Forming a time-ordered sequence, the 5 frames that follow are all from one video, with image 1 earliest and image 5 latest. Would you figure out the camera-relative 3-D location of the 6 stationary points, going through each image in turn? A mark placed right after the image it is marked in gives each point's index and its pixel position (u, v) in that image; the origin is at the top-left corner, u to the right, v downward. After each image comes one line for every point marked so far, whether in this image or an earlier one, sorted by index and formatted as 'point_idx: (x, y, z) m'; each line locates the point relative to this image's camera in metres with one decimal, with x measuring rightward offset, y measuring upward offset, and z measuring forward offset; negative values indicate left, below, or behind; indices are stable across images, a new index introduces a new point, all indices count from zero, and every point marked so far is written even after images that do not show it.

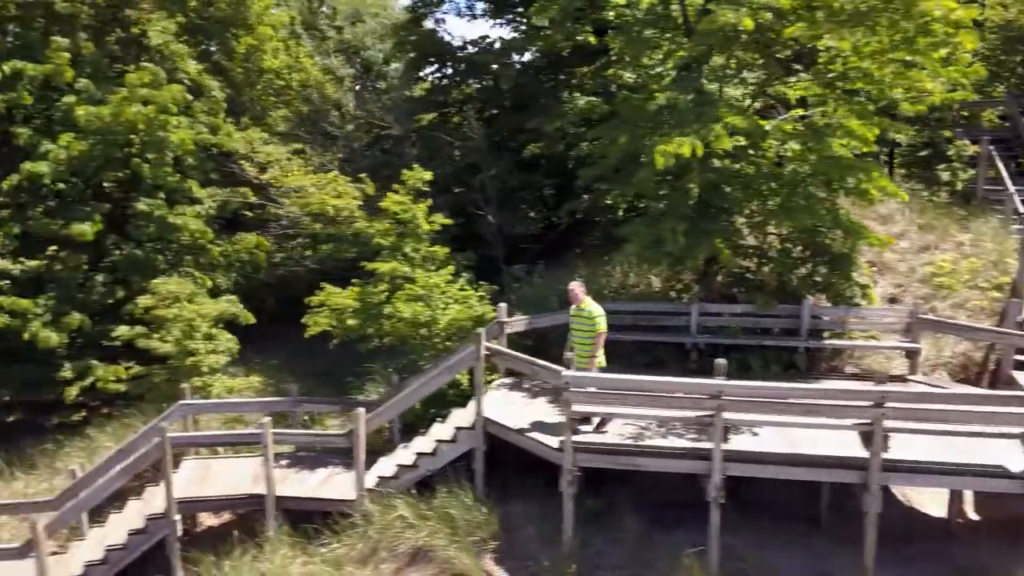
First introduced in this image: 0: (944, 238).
0: (+6.5, +0.8, +12.5) m
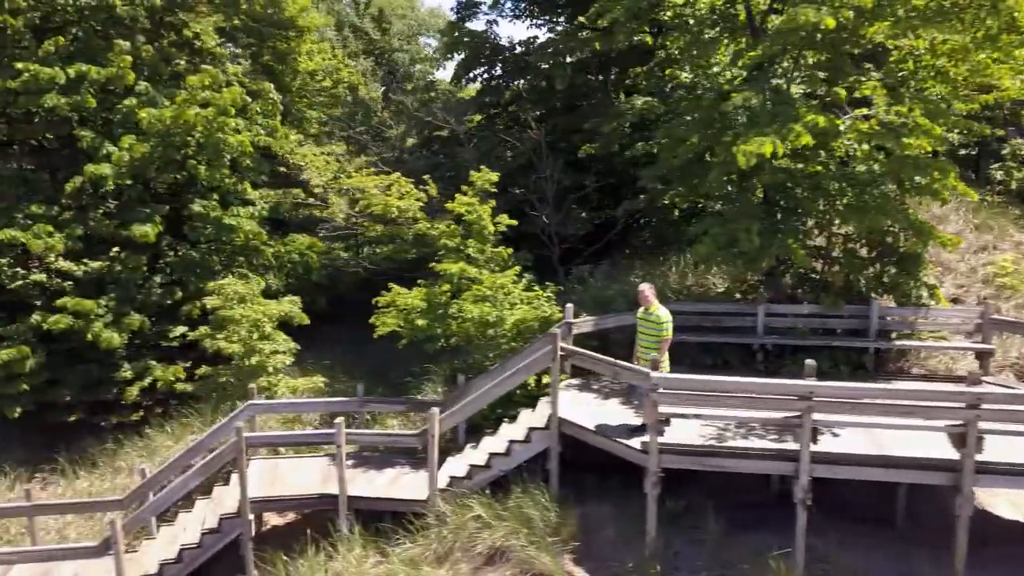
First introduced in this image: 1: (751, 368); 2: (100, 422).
0: (+7.3, +0.8, +12.4) m
1: (+2.7, -0.9, +9.4) m
2: (-5.7, -1.8, +11.4) m
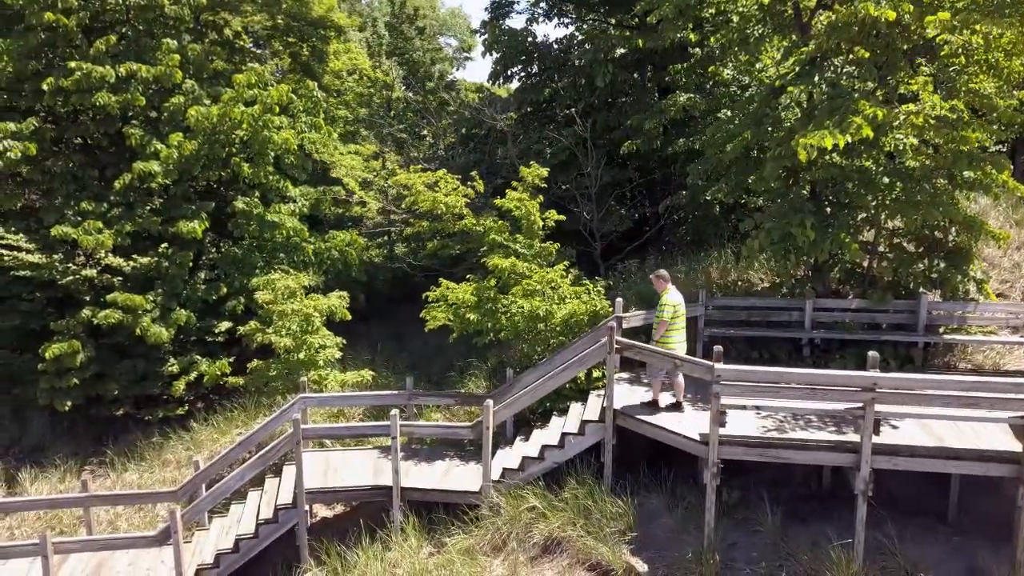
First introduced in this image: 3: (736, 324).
0: (+7.9, +0.8, +12.3) m
1: (+3.3, -0.8, +9.4) m
2: (-5.1, -1.8, +11.6) m
3: (+2.6, -0.4, +9.7) m
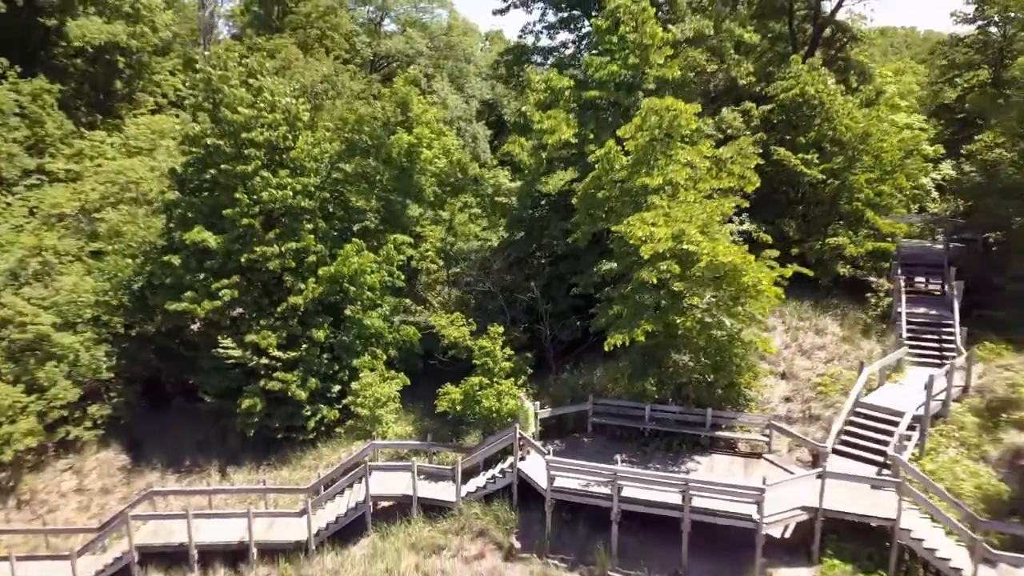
0: (+7.7, -1.4, +18.9) m
1: (+2.6, -3.1, +16.8) m
2: (-5.3, -3.7, +20.2) m
3: (+2.1, -2.6, +17.1) m
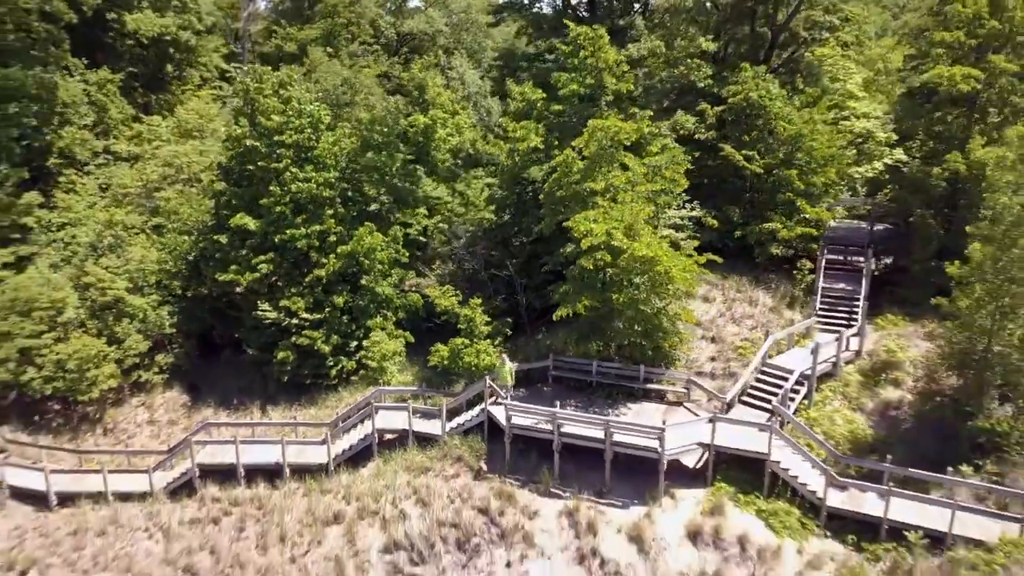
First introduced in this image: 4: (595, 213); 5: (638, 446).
0: (+7.2, -0.9, +22.8) m
1: (+2.0, -2.6, +21.1) m
2: (-5.8, -2.9, +24.9) m
3: (+1.4, -2.1, +21.4) m
4: (+1.9, +1.7, +19.0) m
5: (+2.7, -3.4, +17.8) m
